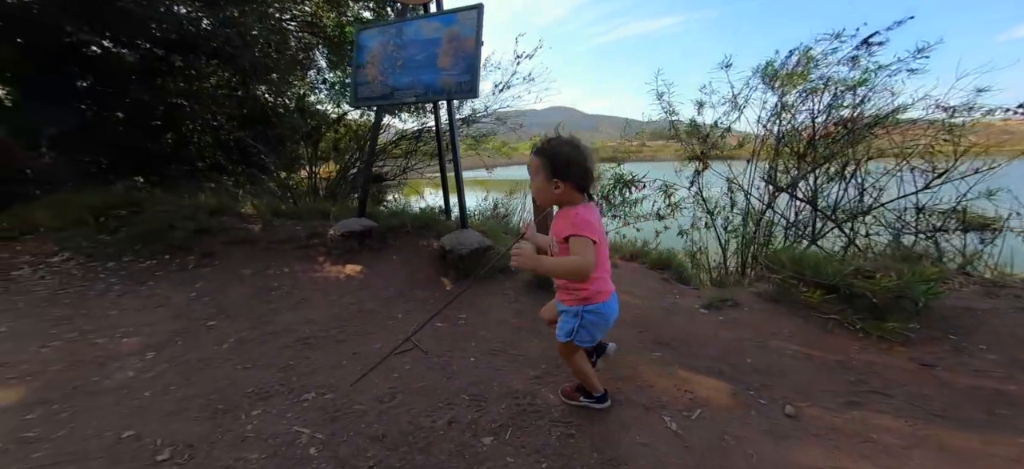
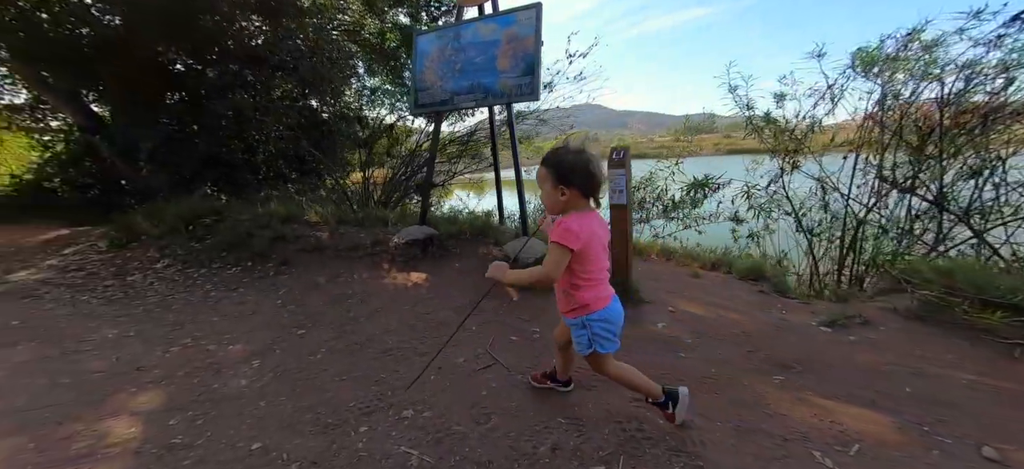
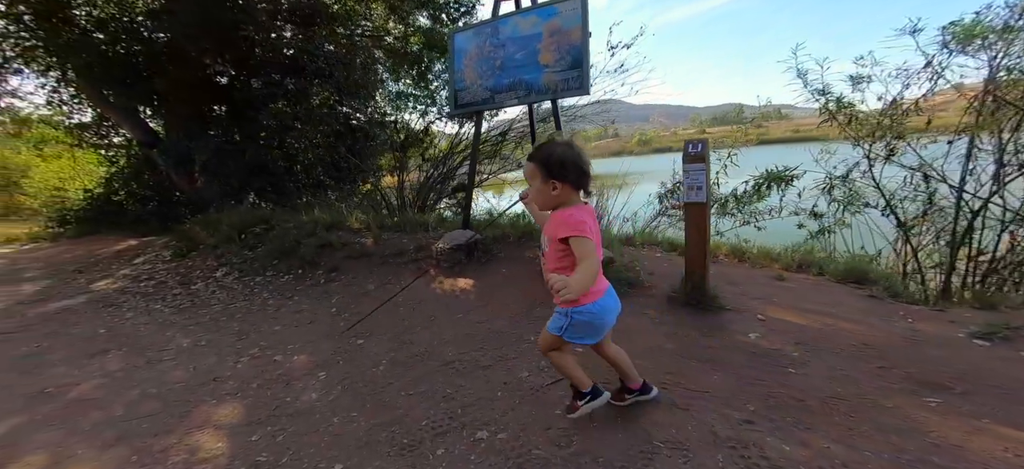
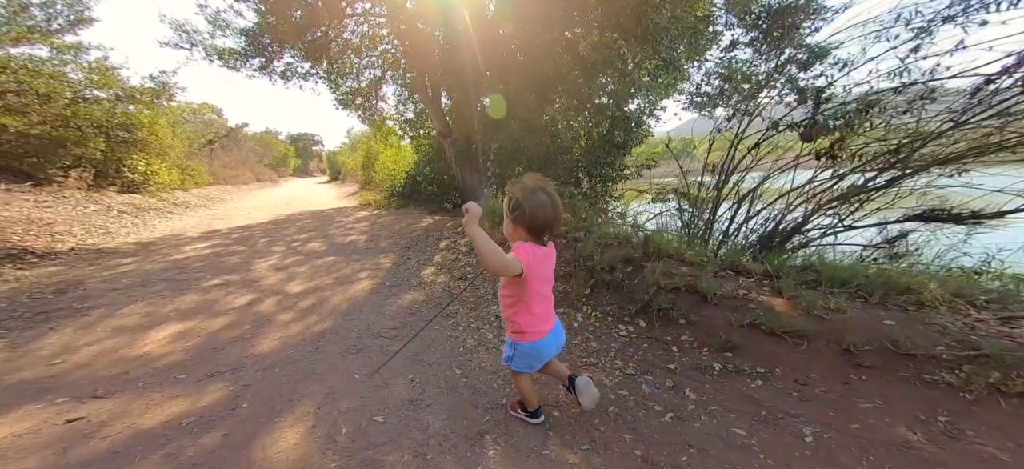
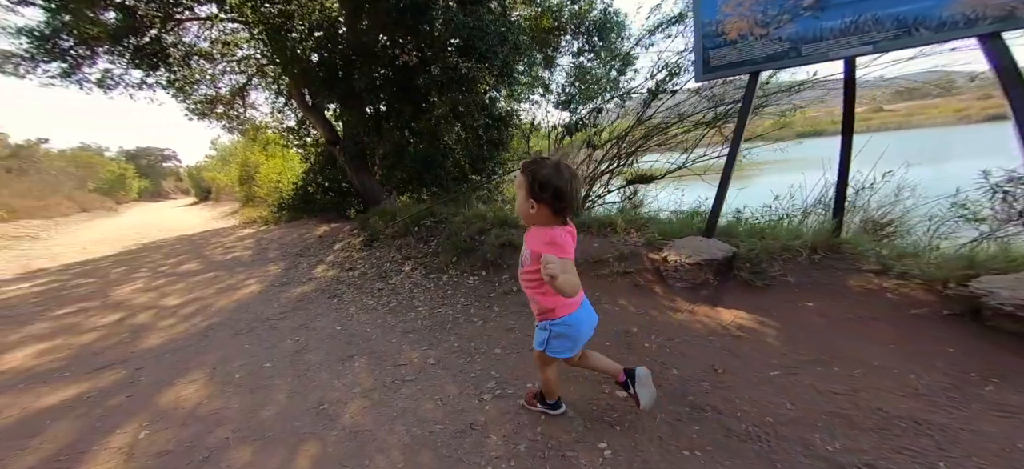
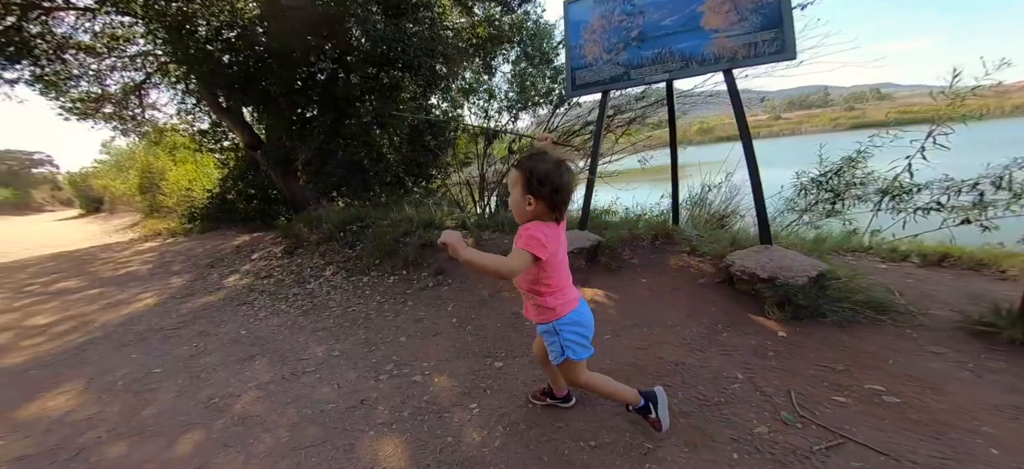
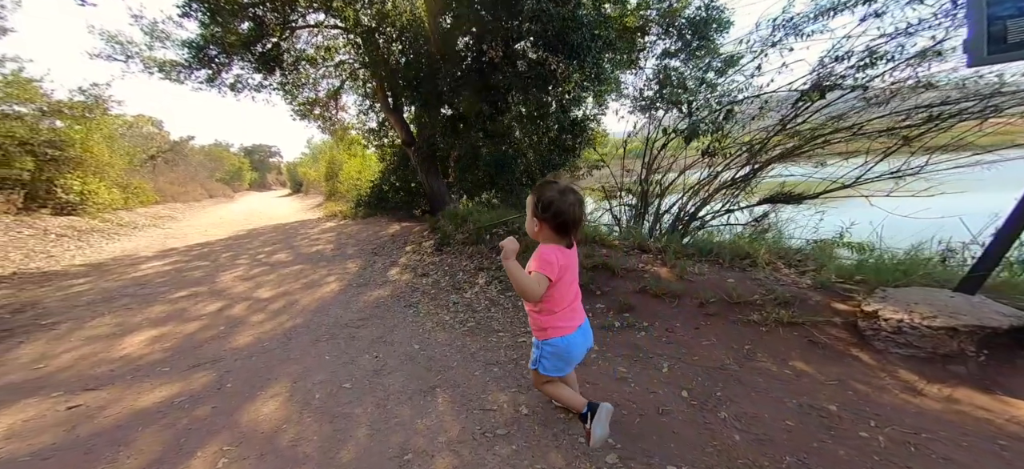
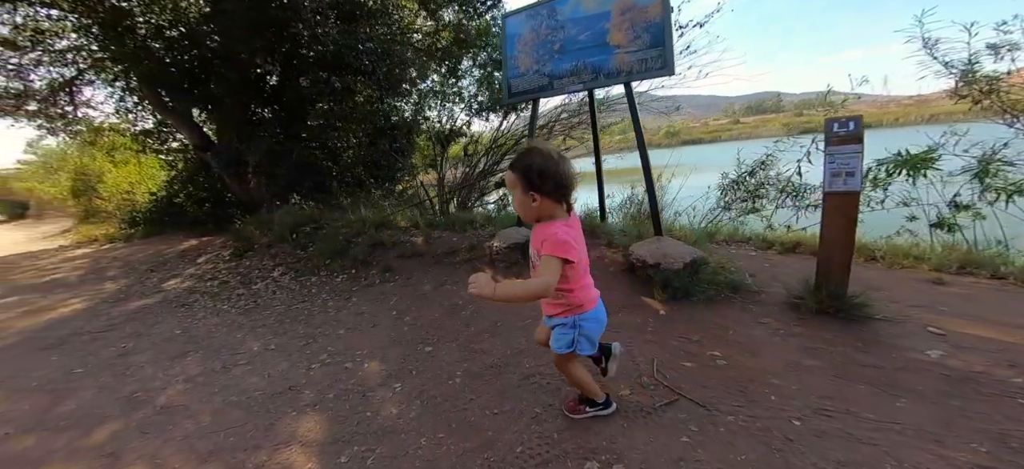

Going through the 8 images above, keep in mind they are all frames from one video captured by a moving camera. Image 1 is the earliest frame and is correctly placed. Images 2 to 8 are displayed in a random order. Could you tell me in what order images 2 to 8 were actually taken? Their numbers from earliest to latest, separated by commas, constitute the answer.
2, 3, 8, 6, 5, 7, 4
